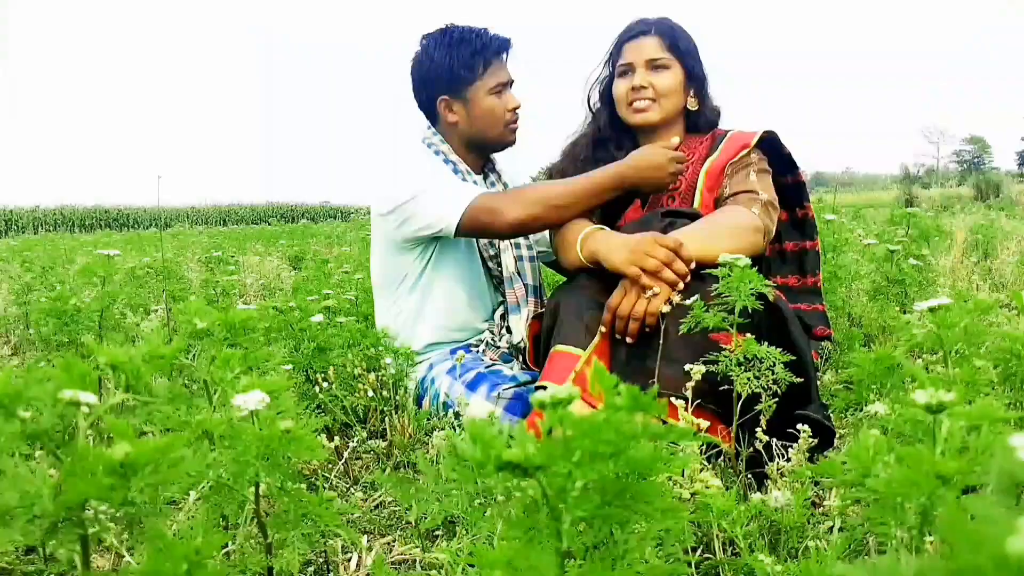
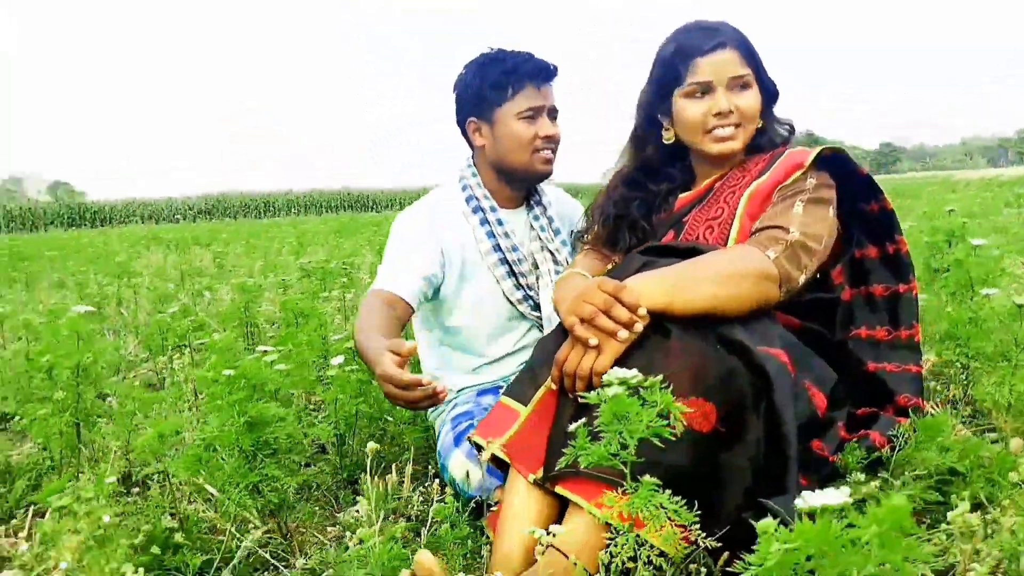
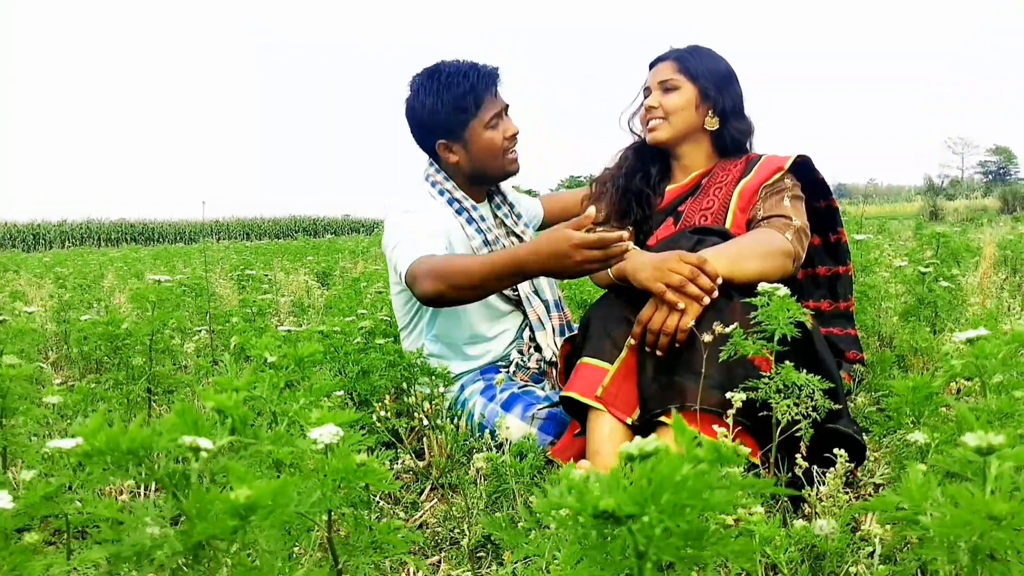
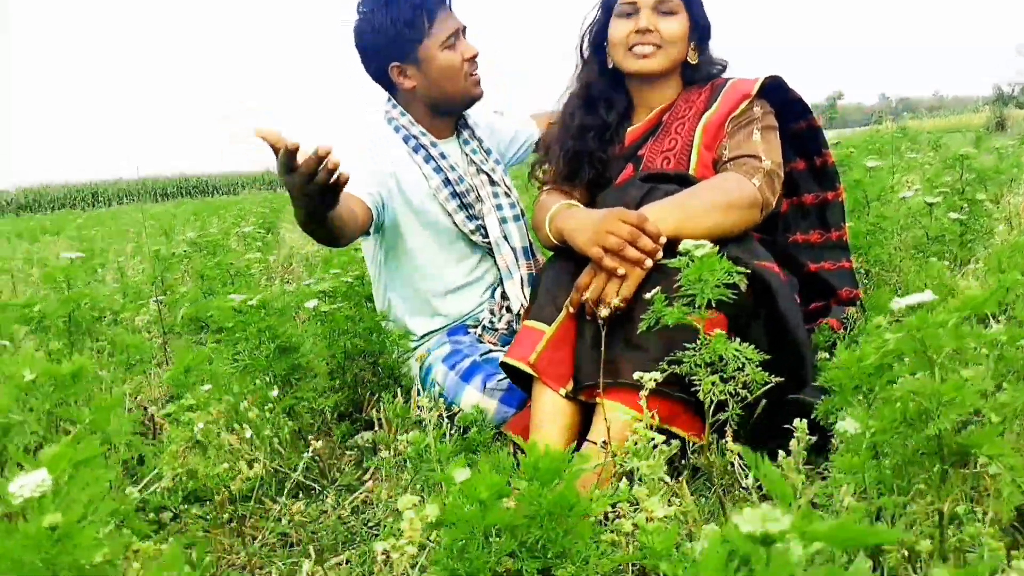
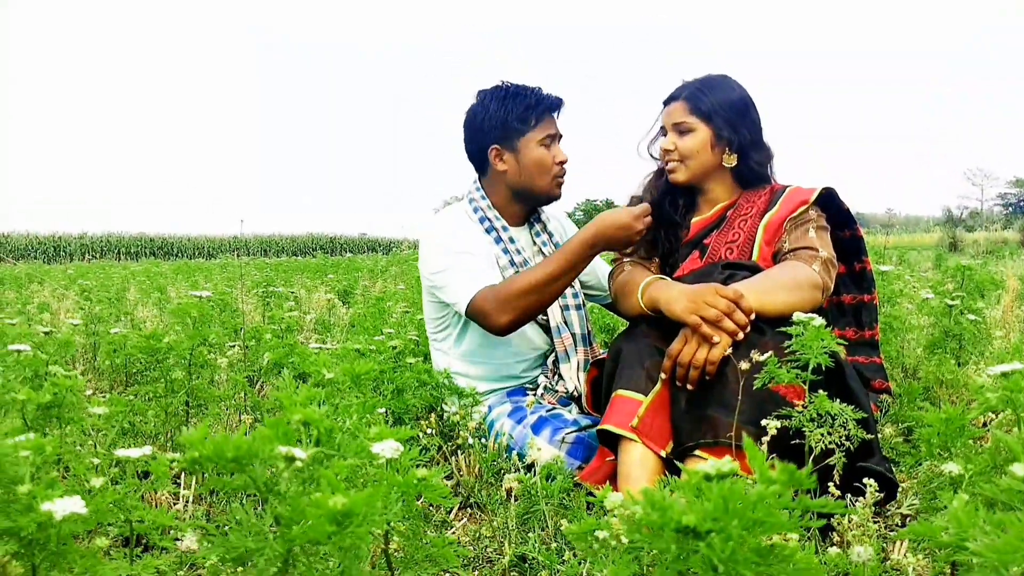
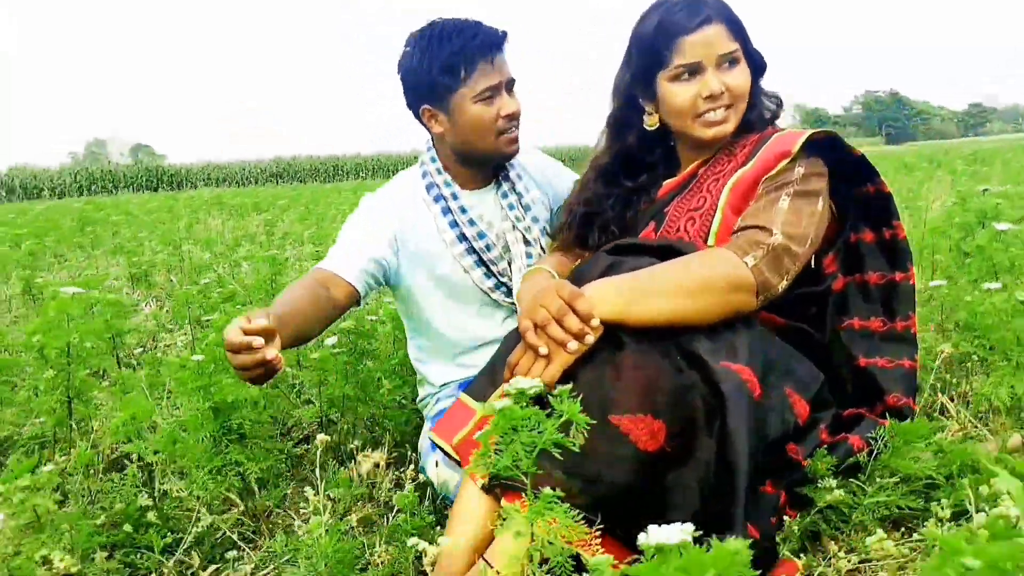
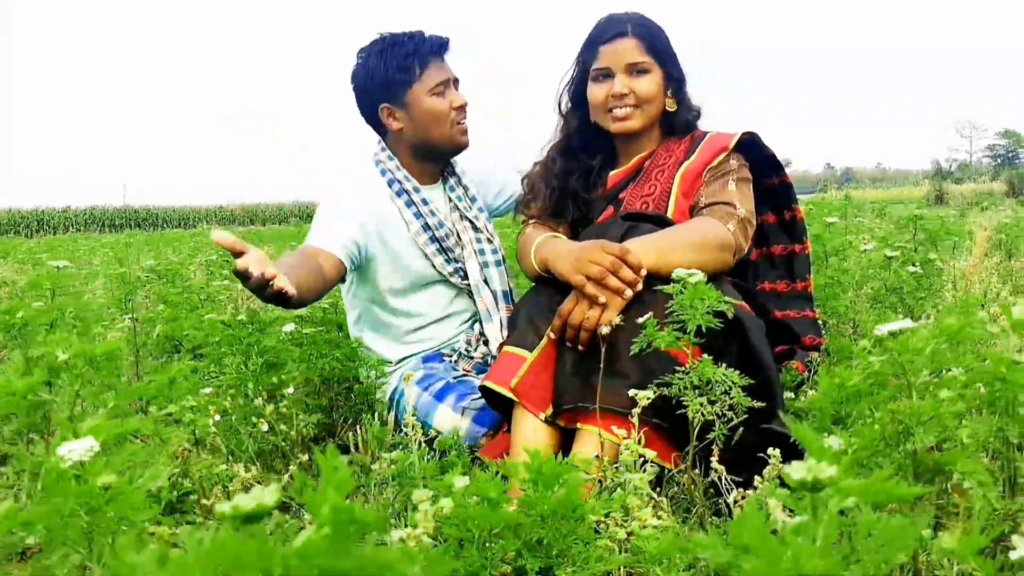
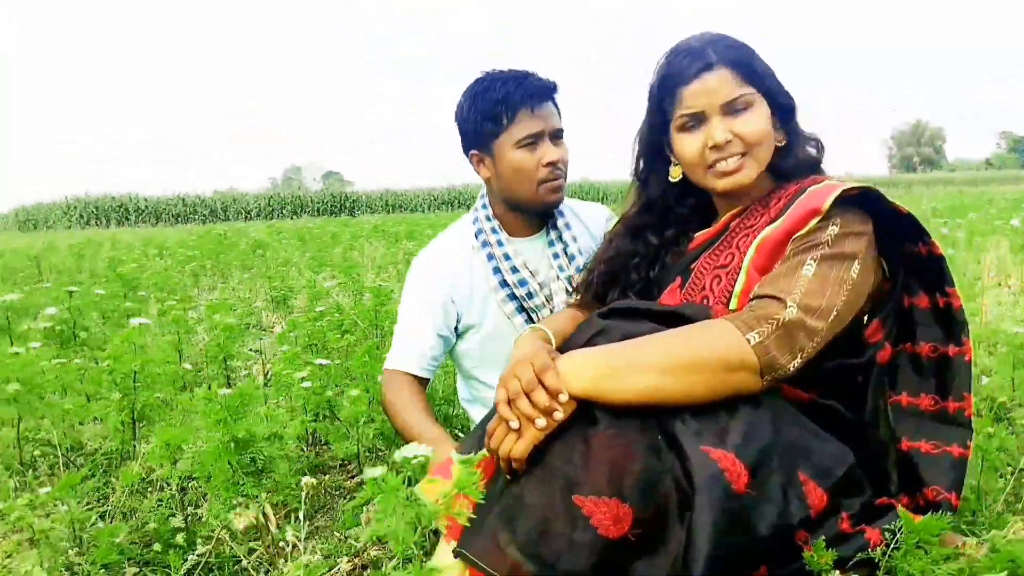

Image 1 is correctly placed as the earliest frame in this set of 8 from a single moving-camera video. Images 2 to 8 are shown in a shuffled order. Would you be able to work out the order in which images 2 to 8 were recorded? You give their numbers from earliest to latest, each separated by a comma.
5, 3, 7, 4, 2, 6, 8
